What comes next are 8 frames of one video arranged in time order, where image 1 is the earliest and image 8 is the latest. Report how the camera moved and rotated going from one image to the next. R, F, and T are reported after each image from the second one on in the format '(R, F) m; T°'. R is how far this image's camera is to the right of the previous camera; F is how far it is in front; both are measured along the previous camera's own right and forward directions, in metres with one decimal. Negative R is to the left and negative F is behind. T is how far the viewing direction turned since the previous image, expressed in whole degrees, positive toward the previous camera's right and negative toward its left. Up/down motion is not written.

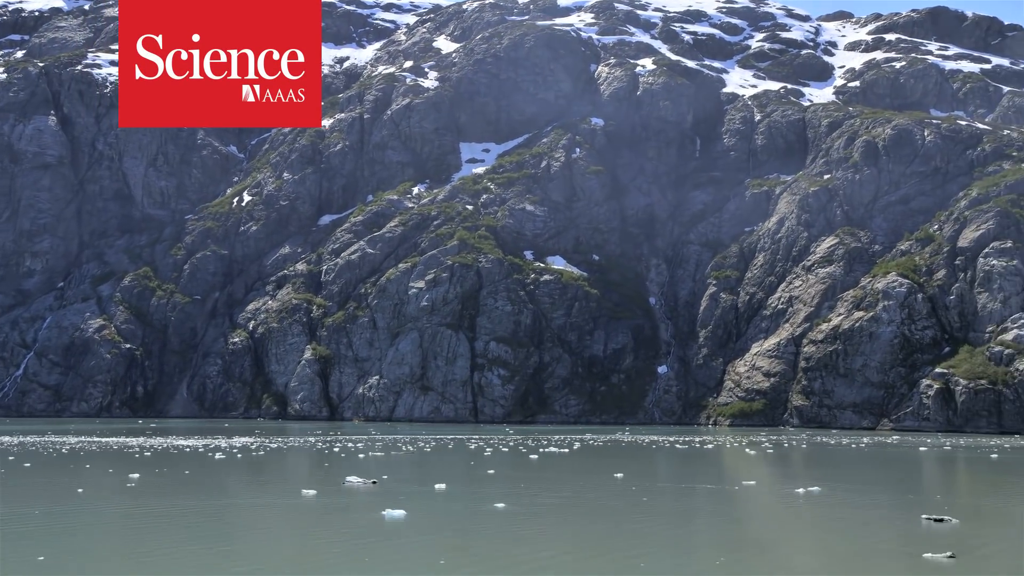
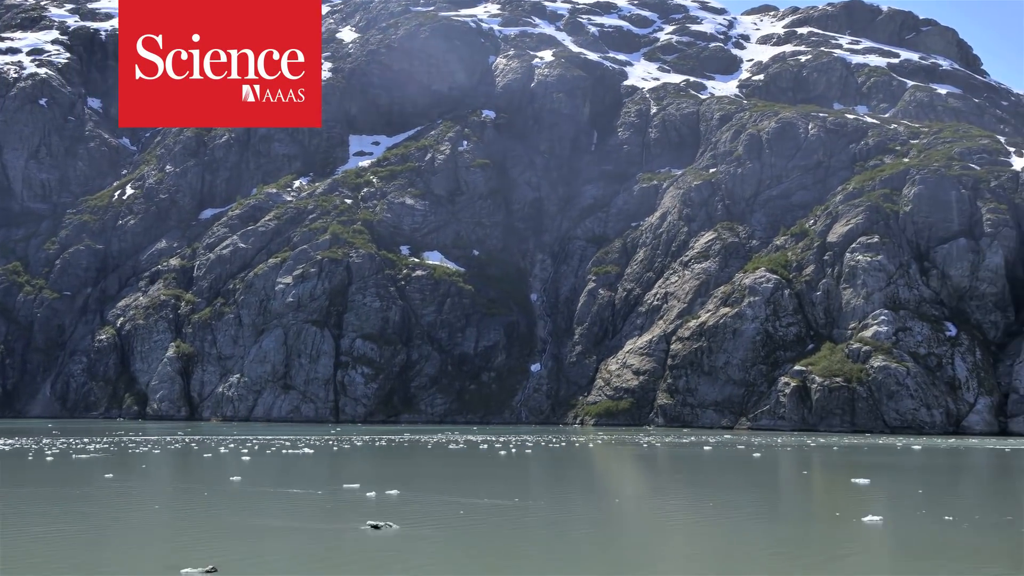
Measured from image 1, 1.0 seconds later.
(+17.1, +3.6) m; +1°
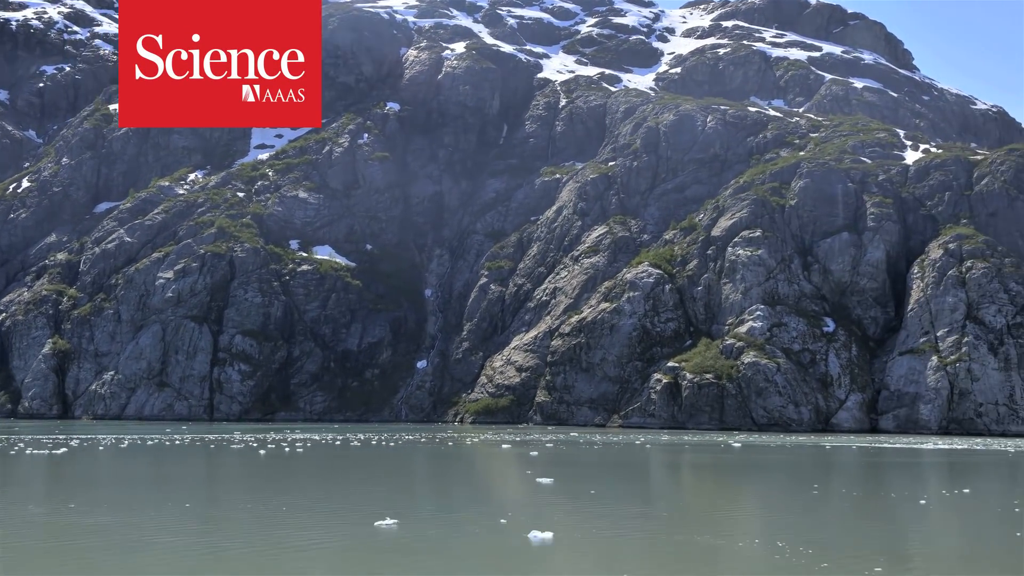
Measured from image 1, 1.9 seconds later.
(+15.3, +2.9) m; +1°
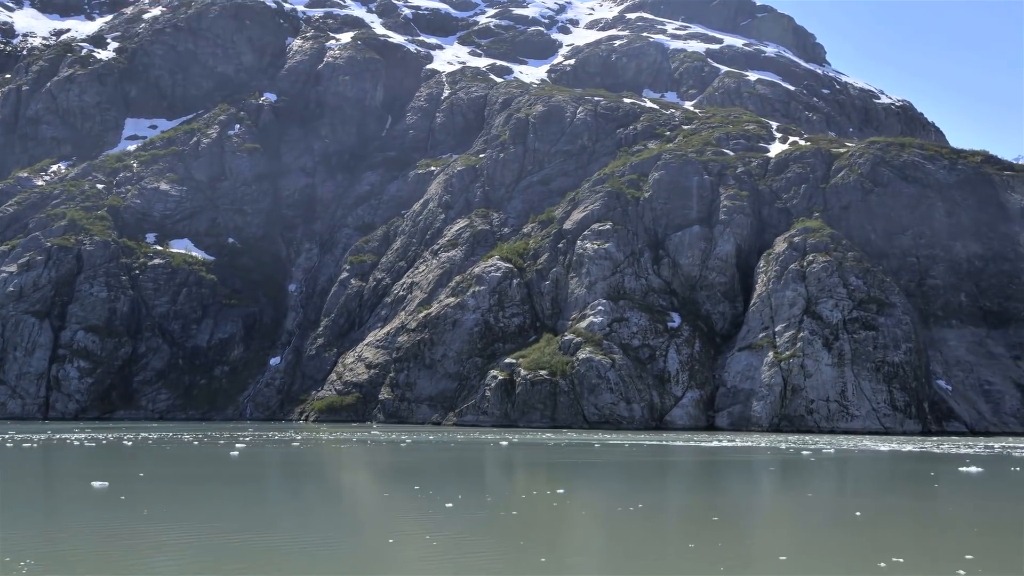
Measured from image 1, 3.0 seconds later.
(+18.1, +3.3) m; +1°
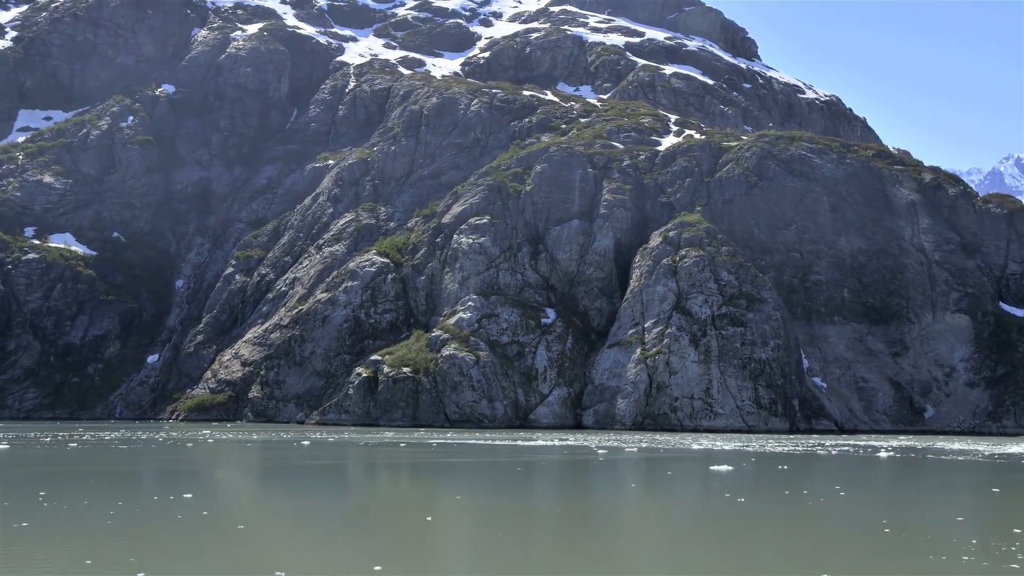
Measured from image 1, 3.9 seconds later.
(+14.1, +2.9) m; +1°
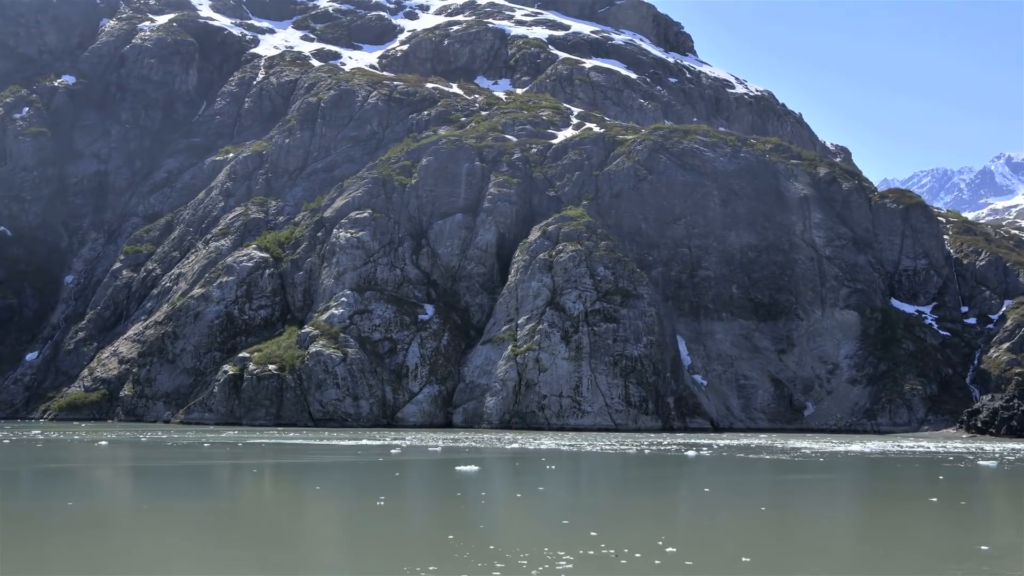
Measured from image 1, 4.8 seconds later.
(+13.1, +2.7) m; +1°
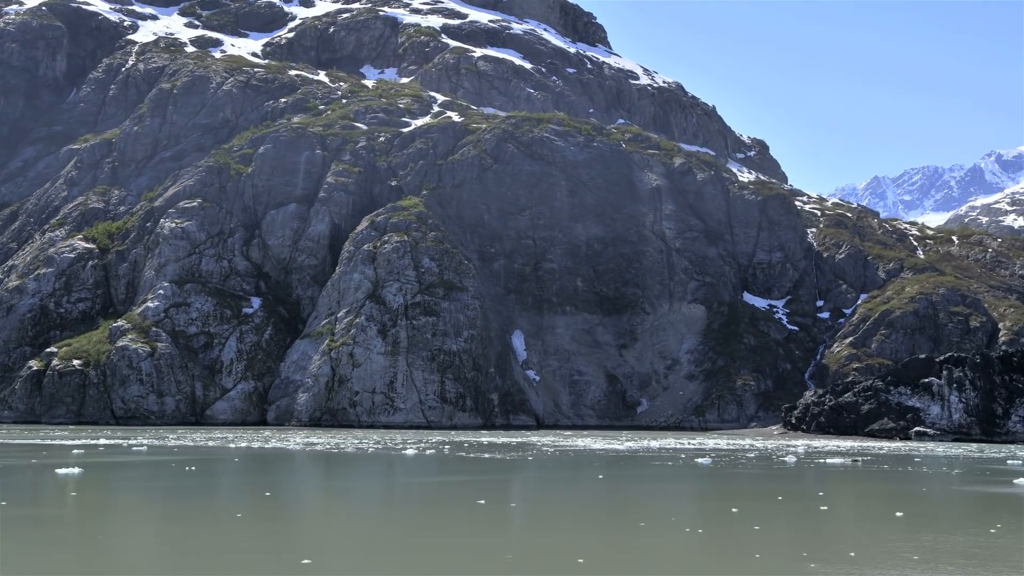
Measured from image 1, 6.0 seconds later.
(+17.6, +3.9) m; +1°
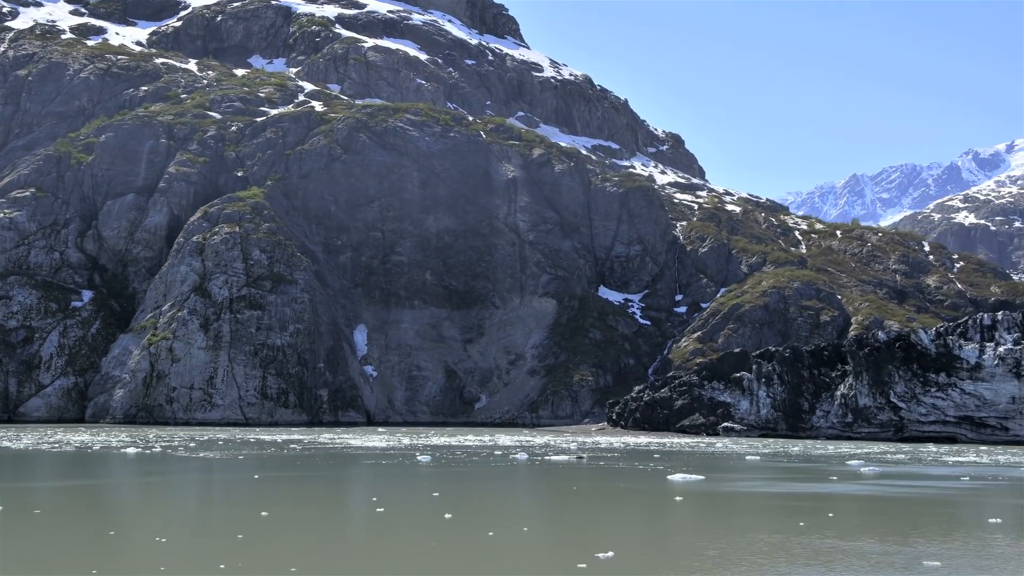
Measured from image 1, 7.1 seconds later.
(+15.1, +2.3) m; +2°
